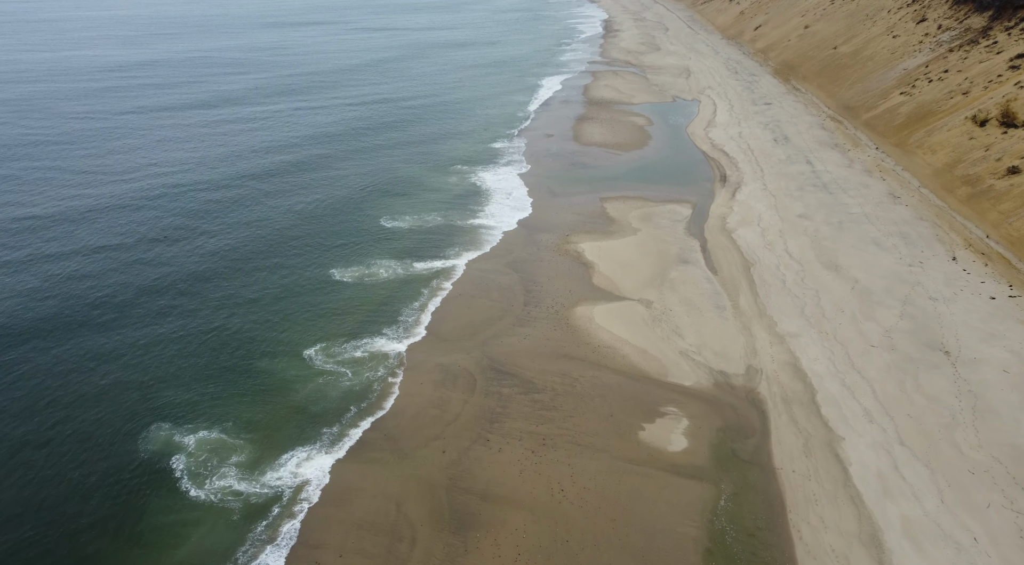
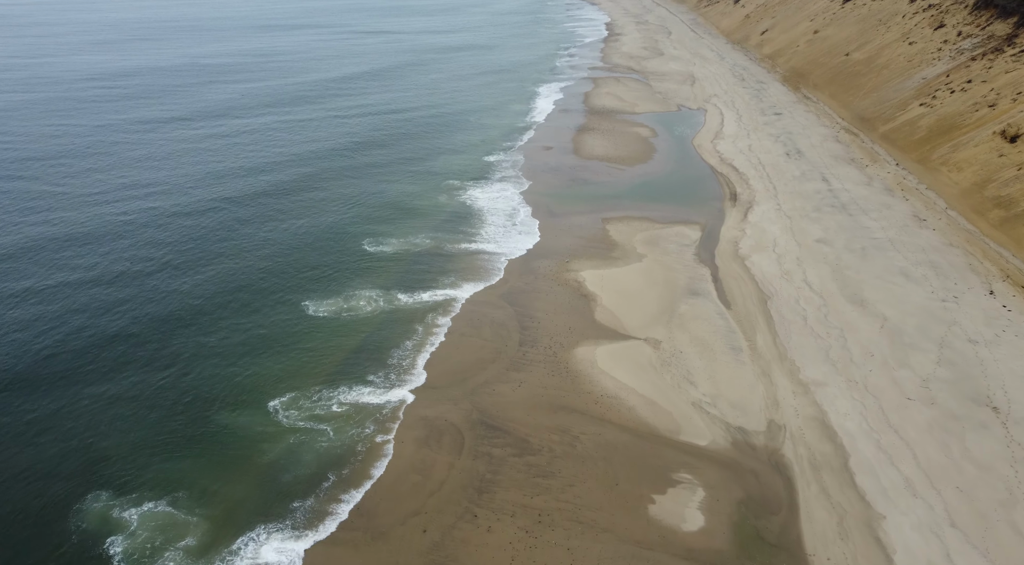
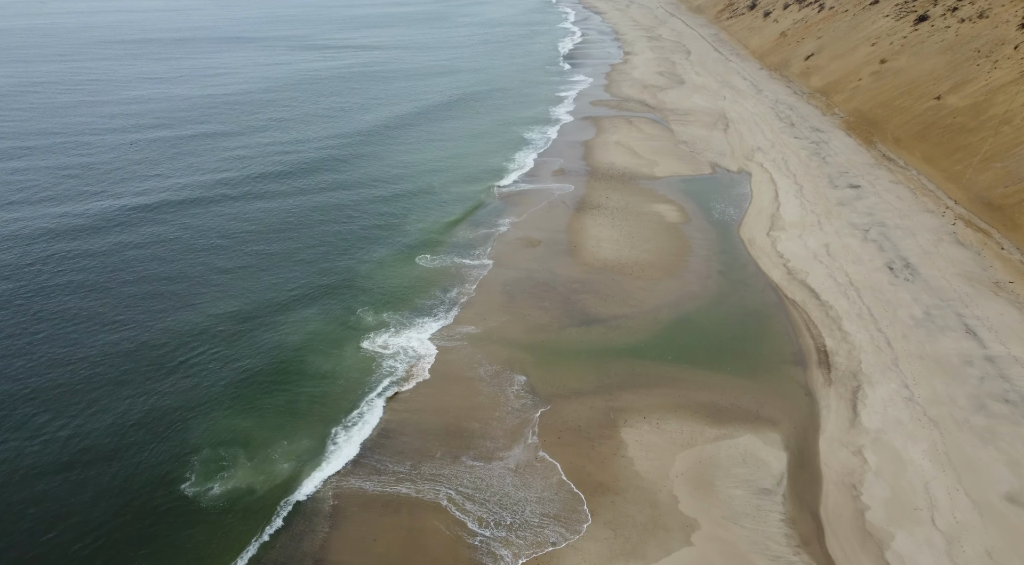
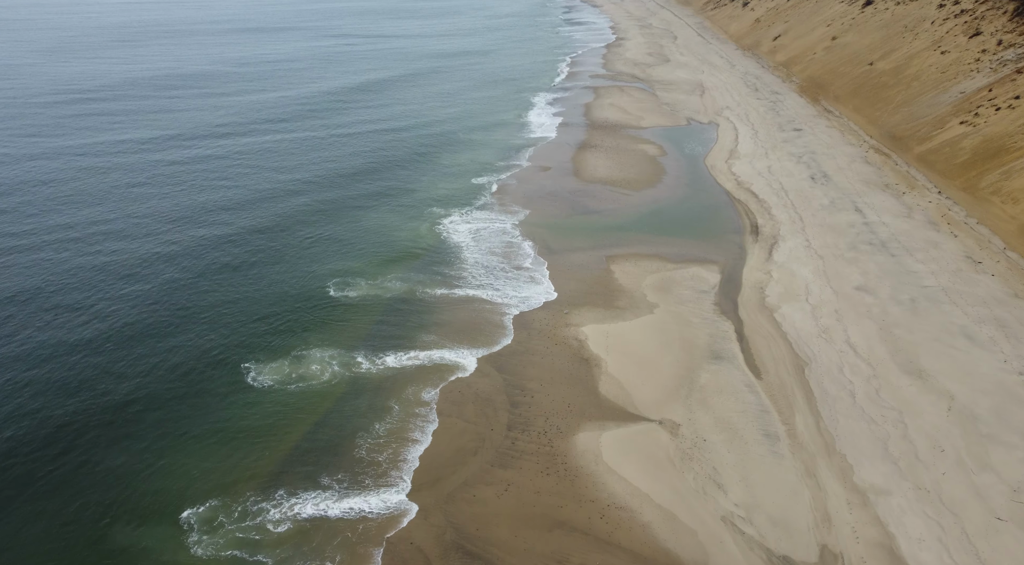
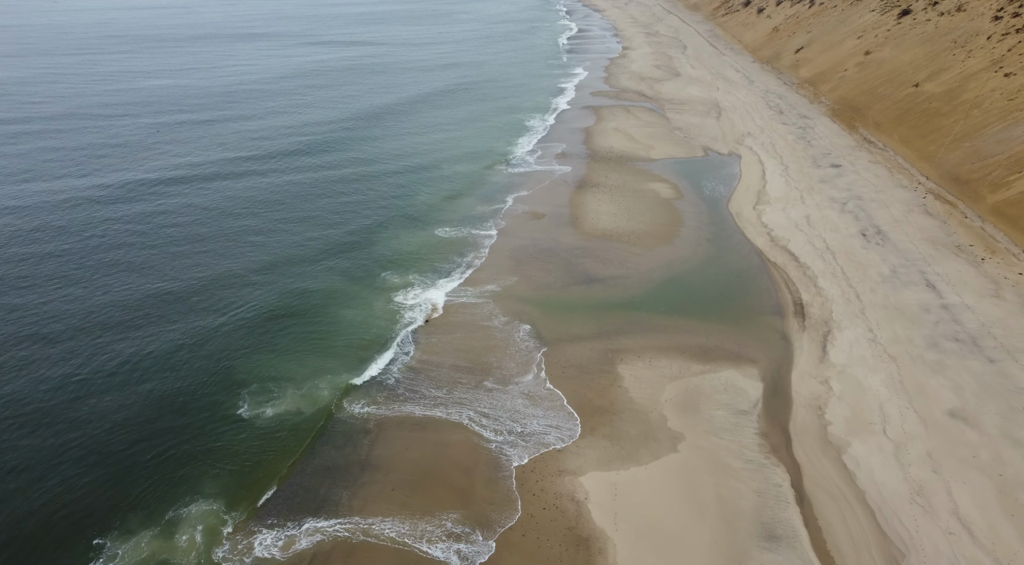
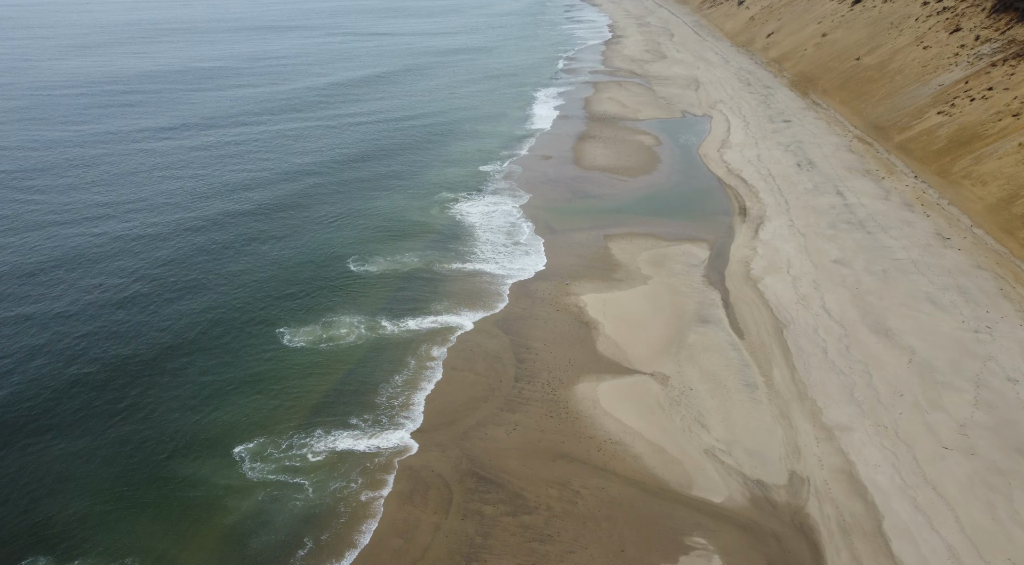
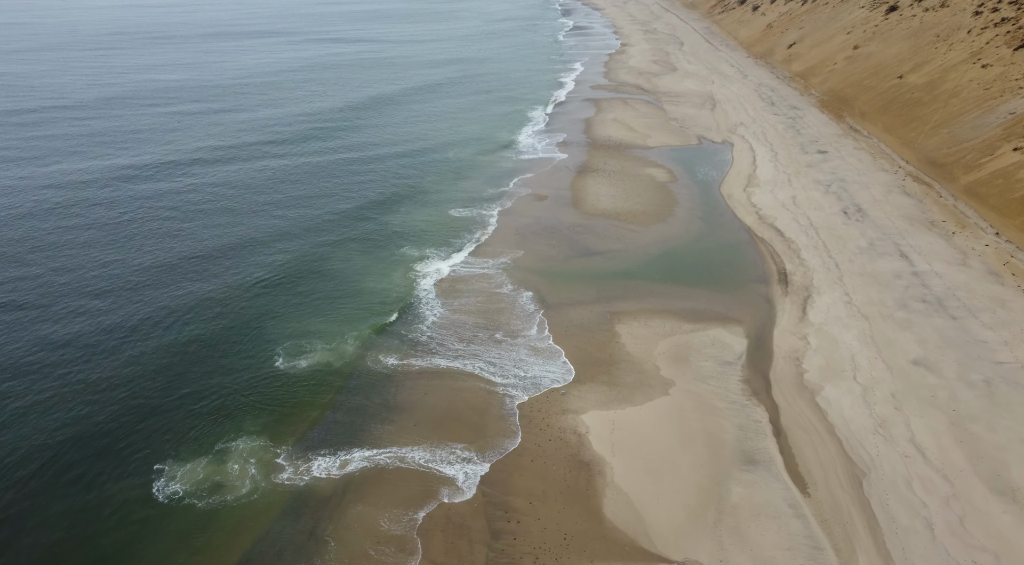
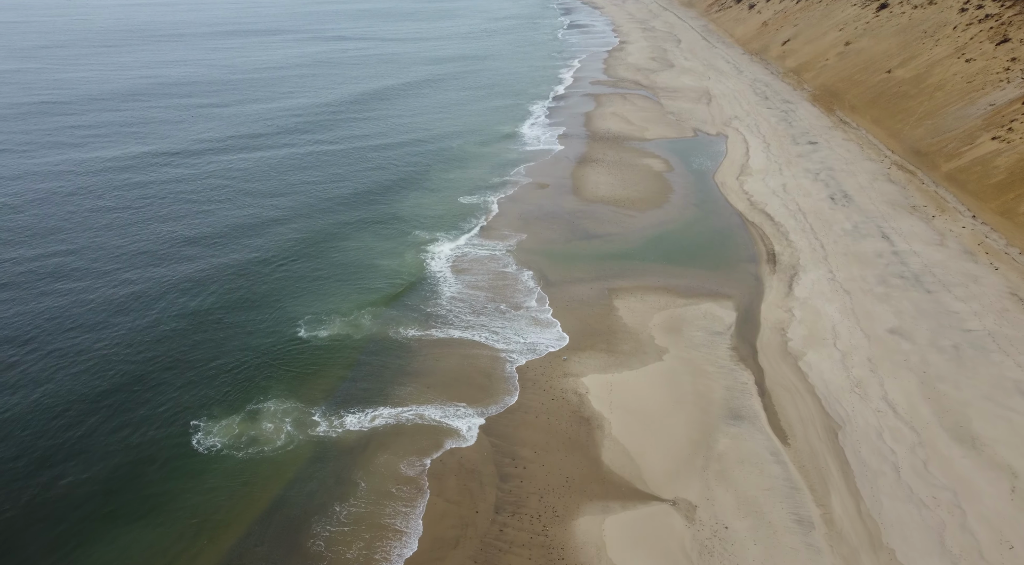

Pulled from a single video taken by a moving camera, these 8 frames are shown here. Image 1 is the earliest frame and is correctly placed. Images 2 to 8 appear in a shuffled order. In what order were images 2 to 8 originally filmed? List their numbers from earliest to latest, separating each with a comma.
2, 6, 4, 8, 7, 5, 3
